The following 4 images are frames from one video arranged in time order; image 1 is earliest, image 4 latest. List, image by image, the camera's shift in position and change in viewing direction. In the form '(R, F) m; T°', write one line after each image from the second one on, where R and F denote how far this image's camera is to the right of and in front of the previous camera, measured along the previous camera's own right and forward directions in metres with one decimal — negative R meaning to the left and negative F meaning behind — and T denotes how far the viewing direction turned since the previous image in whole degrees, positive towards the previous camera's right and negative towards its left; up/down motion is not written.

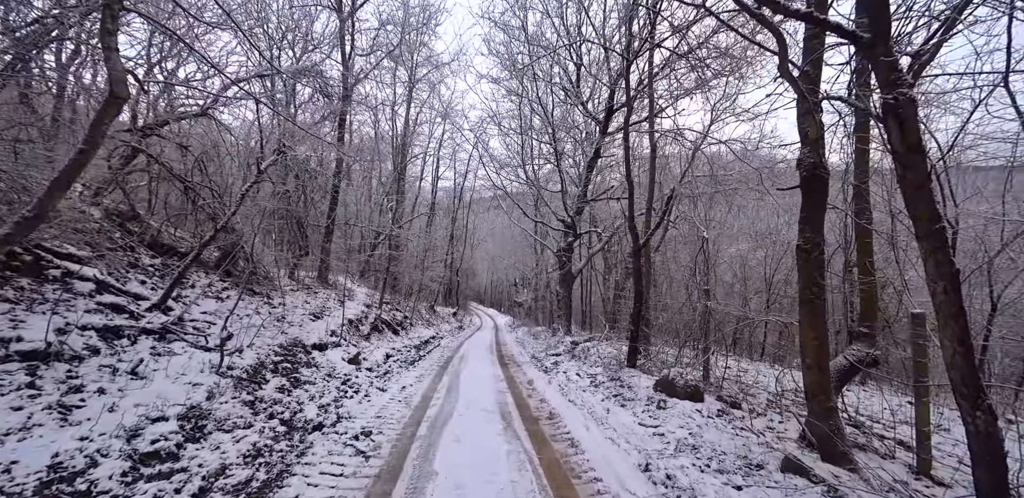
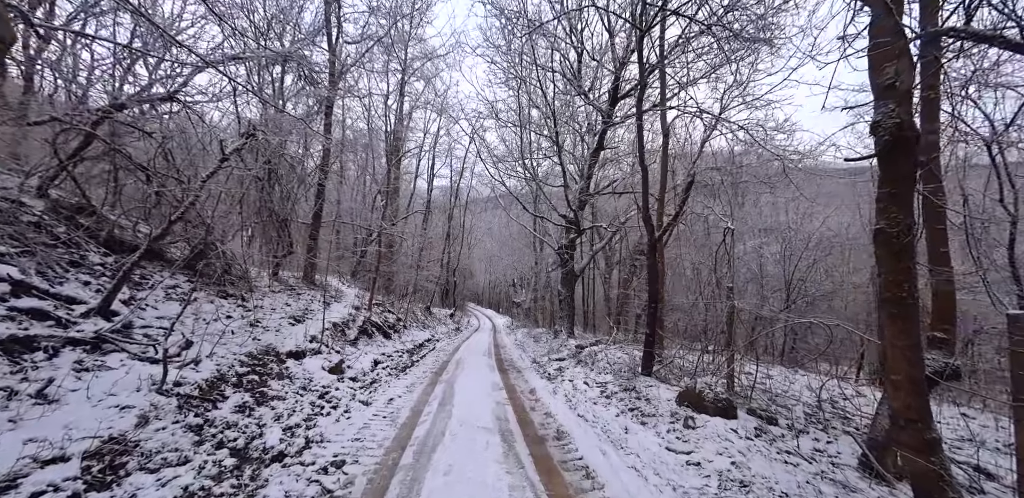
(0.0, +0.9) m; 0°
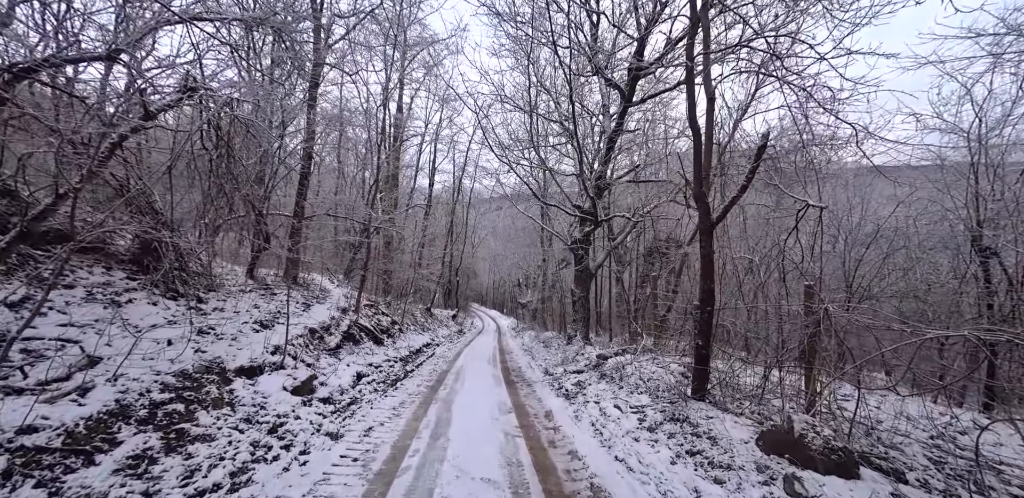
(-0.1, +1.7) m; -1°
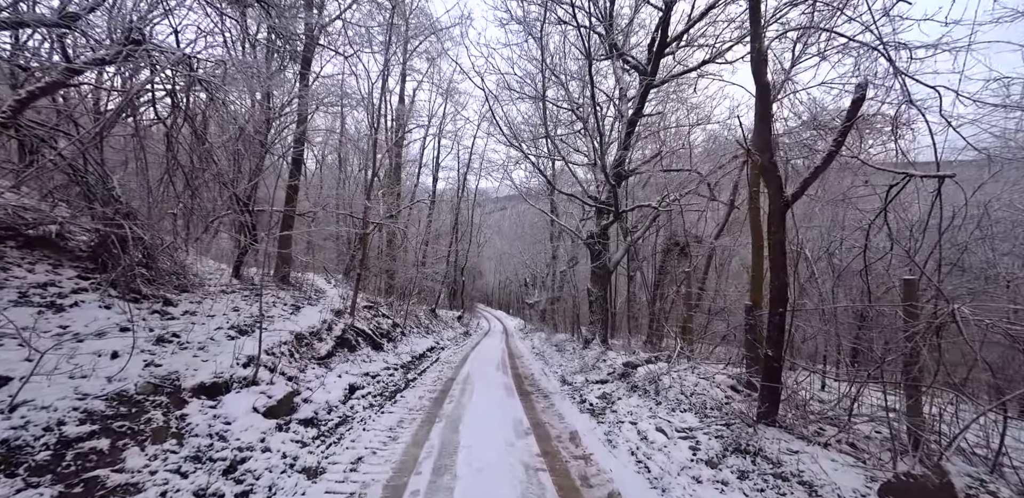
(-0.2, +1.2) m; -1°
